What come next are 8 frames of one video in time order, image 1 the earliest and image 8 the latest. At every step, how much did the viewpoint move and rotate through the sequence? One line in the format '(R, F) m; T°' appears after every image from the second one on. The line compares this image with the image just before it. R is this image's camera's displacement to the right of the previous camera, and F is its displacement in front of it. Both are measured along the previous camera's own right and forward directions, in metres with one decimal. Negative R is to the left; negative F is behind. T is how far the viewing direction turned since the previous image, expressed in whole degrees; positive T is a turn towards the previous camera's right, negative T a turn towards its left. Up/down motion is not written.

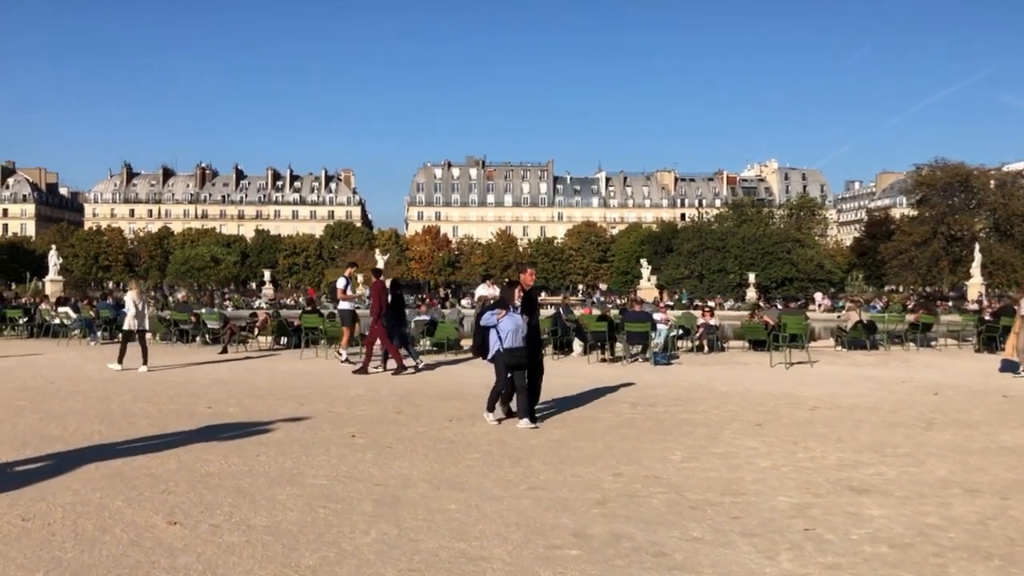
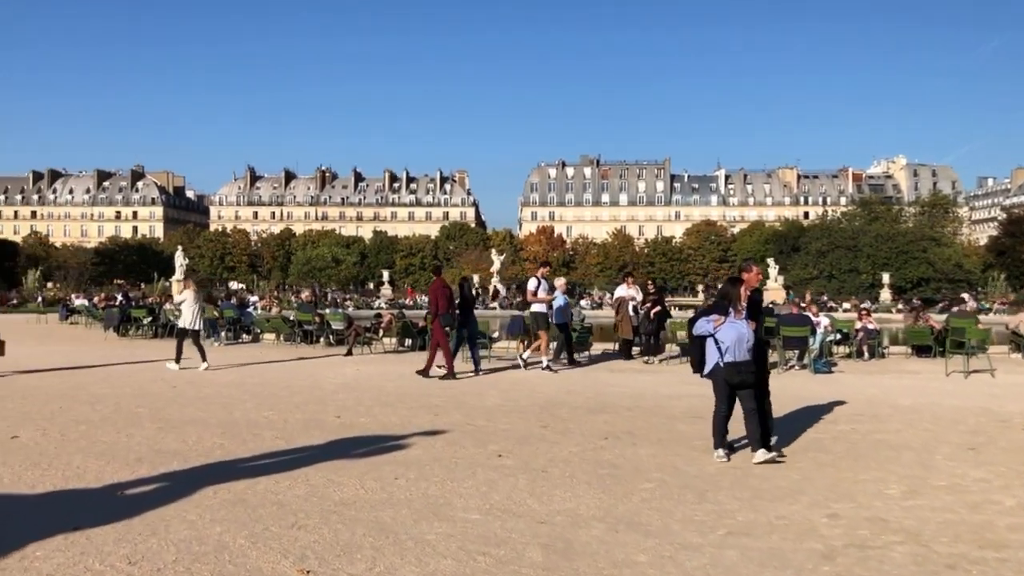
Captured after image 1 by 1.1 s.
(-0.3, +0.8) m; -6°
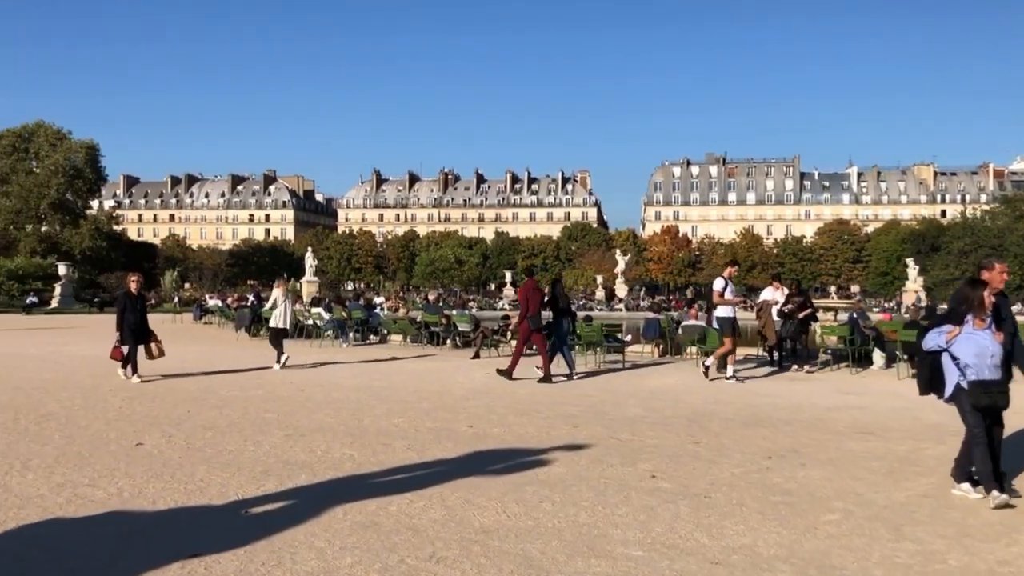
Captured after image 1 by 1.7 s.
(-0.1, +0.5) m; -6°
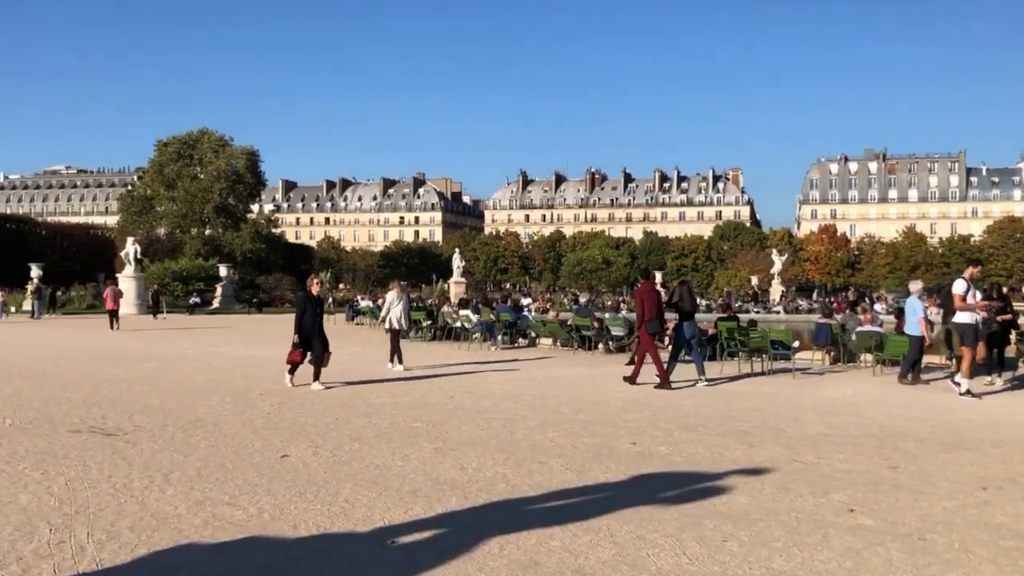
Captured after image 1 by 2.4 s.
(-0.1, +0.5) m; -8°
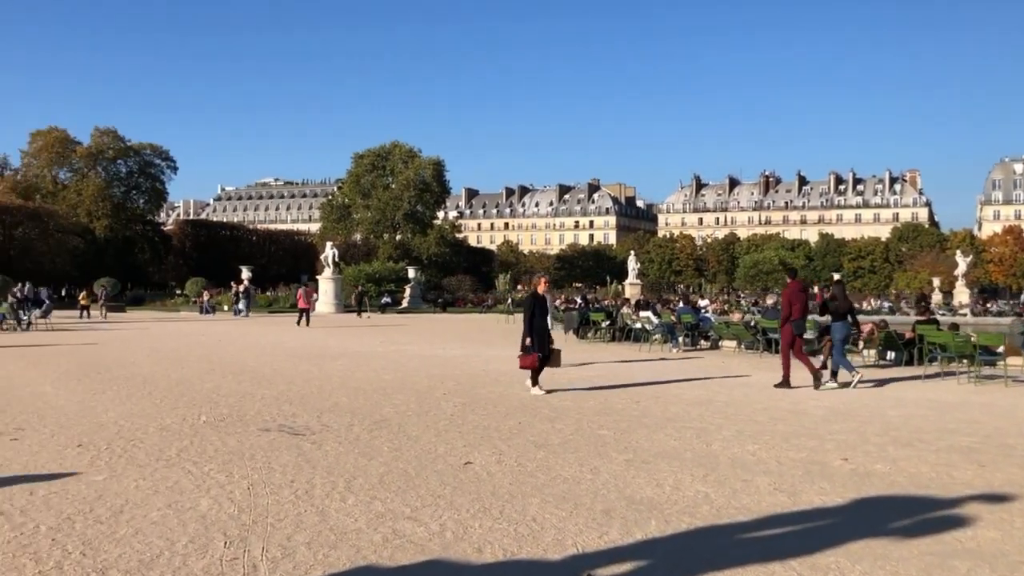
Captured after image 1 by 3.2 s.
(-0.1, +0.4) m; -9°
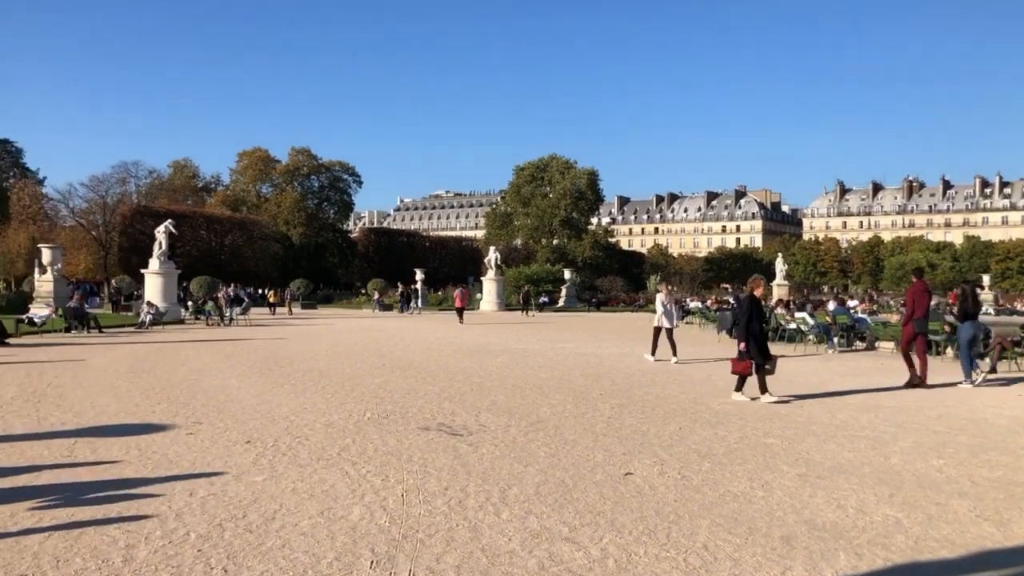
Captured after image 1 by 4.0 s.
(-0.1, +0.3) m; -7°
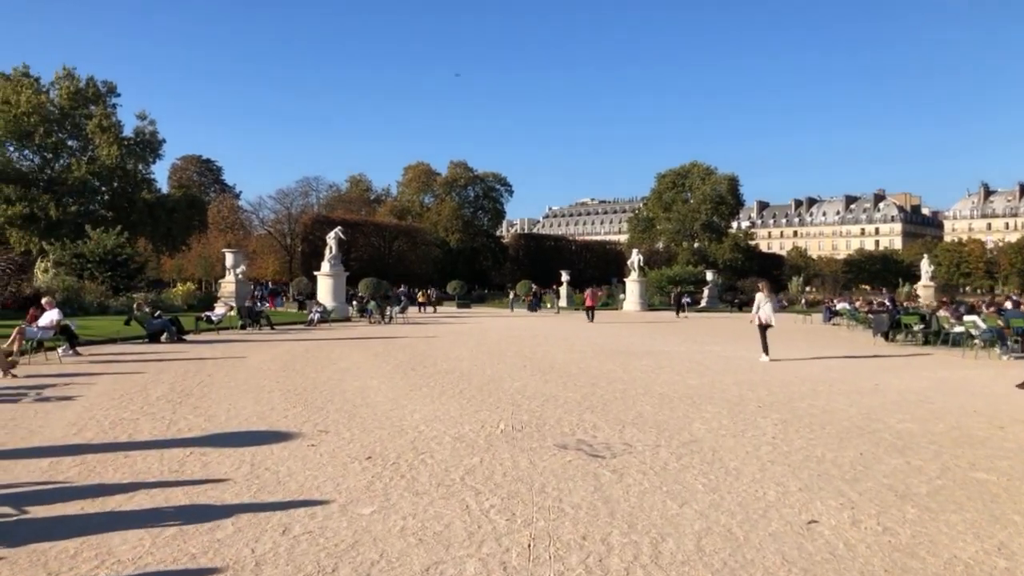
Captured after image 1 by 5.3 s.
(-0.1, +1.2) m; -7°
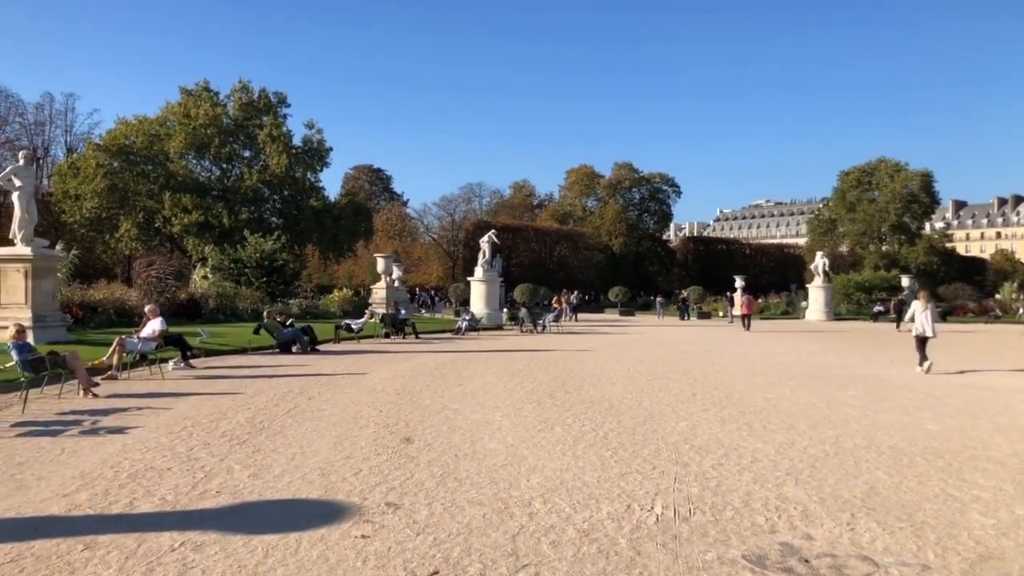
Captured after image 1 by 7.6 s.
(0.0, +3.3) m; -9°
